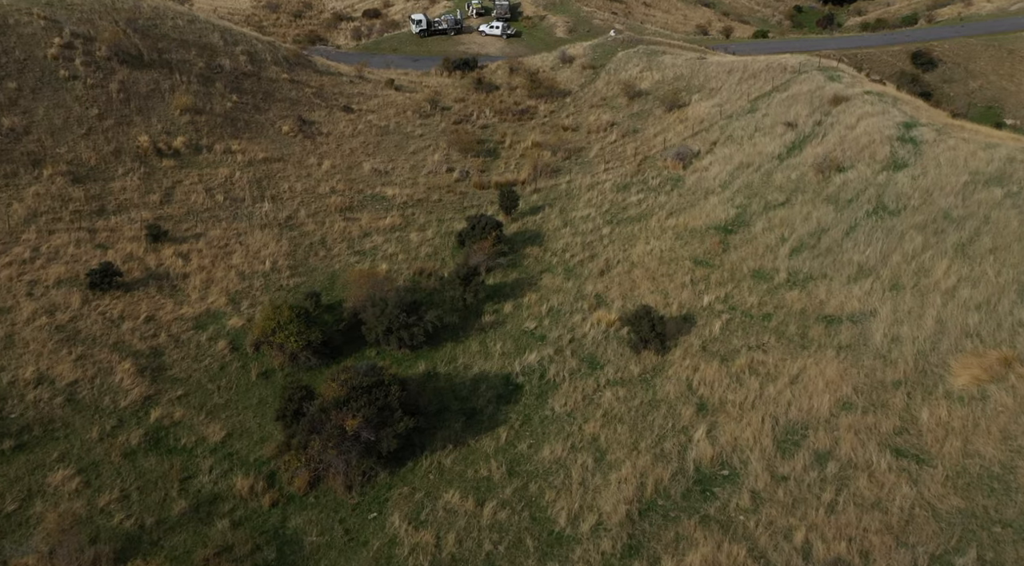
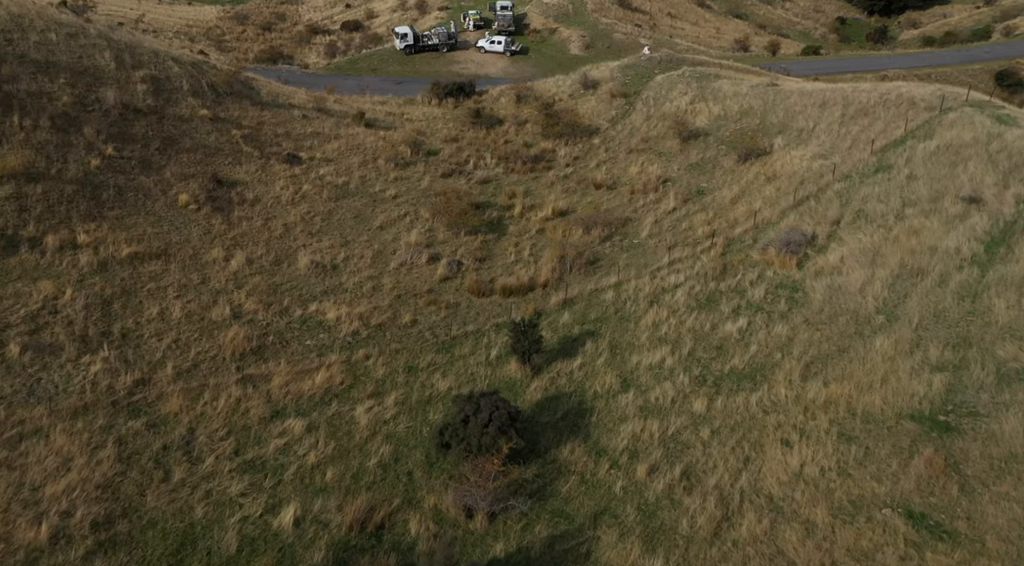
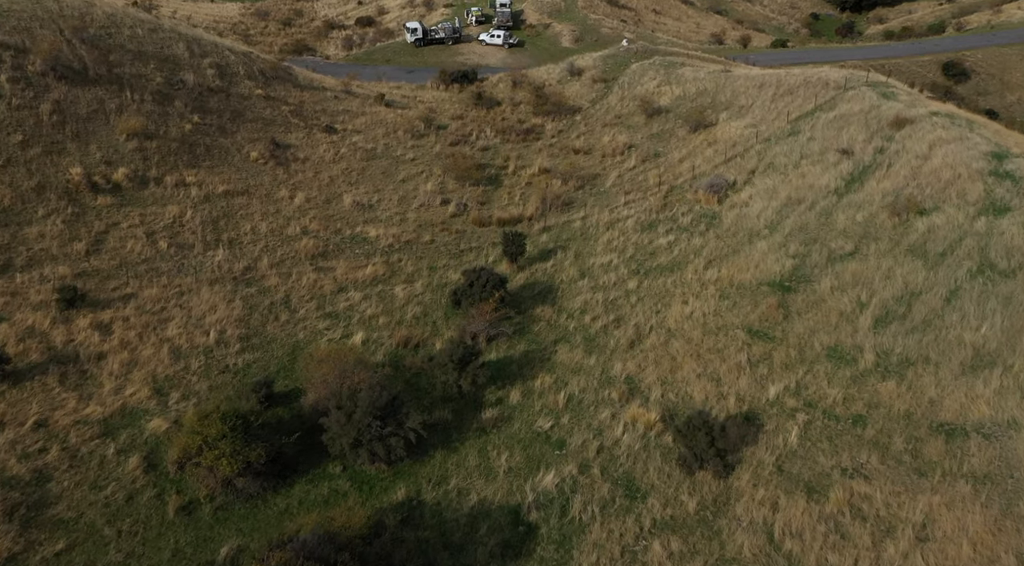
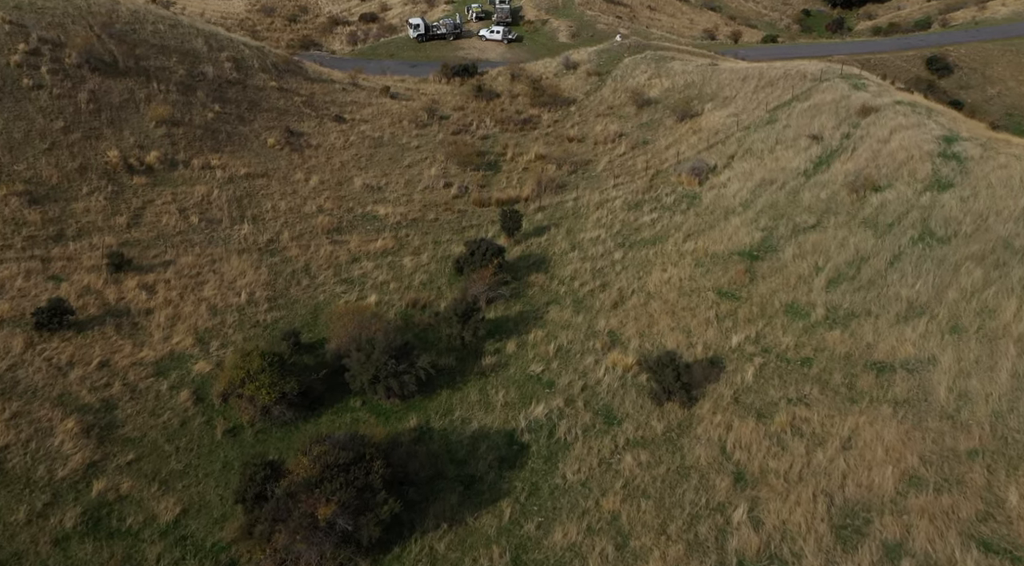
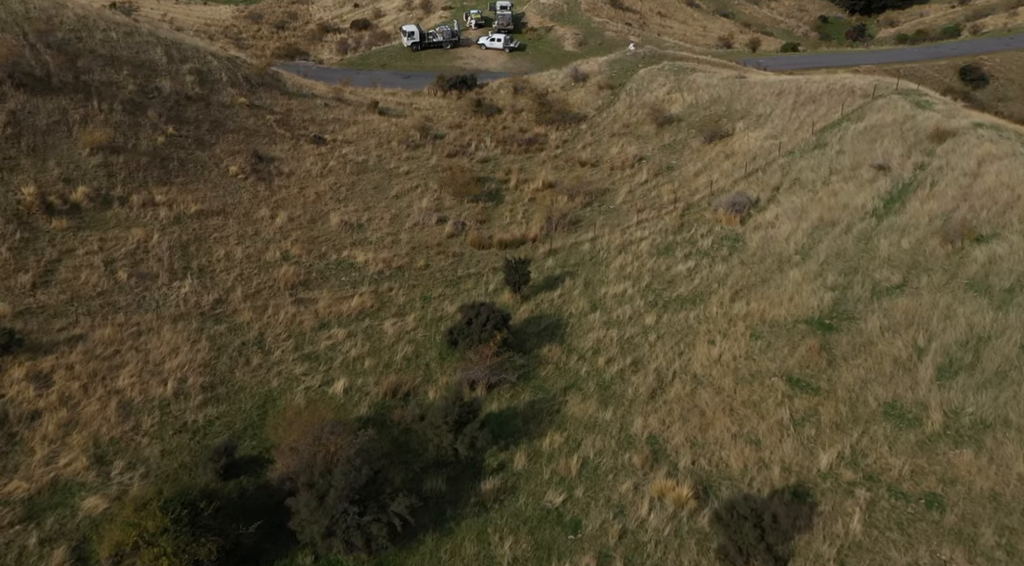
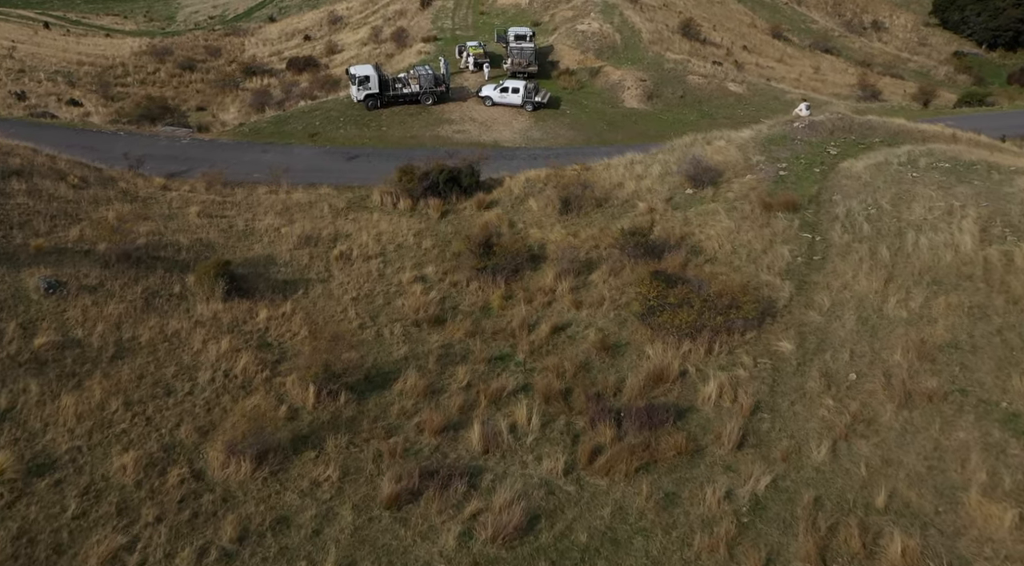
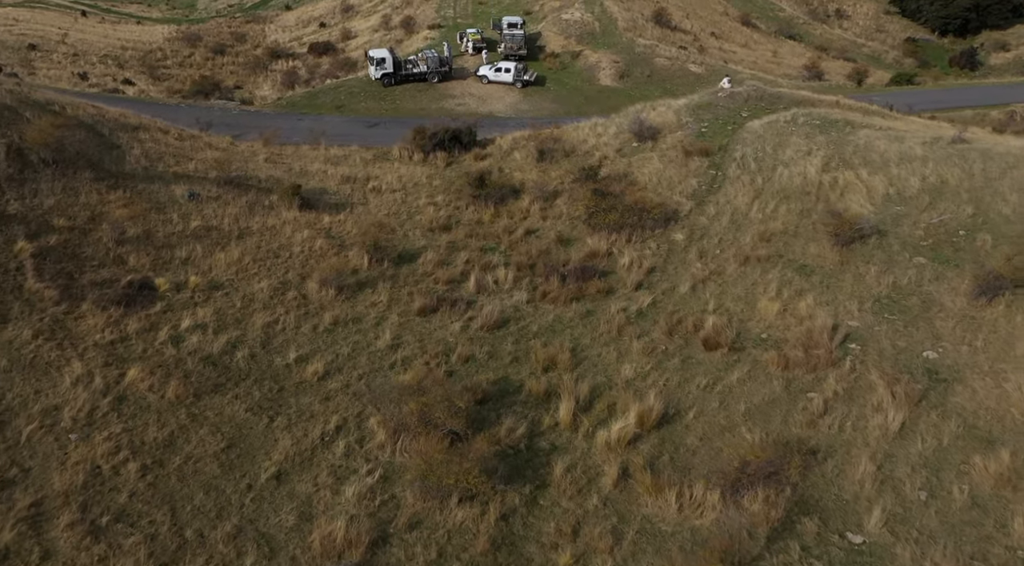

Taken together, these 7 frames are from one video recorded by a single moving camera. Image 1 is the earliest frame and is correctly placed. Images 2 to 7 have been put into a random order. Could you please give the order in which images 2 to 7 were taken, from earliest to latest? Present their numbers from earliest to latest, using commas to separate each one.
4, 3, 5, 2, 7, 6
